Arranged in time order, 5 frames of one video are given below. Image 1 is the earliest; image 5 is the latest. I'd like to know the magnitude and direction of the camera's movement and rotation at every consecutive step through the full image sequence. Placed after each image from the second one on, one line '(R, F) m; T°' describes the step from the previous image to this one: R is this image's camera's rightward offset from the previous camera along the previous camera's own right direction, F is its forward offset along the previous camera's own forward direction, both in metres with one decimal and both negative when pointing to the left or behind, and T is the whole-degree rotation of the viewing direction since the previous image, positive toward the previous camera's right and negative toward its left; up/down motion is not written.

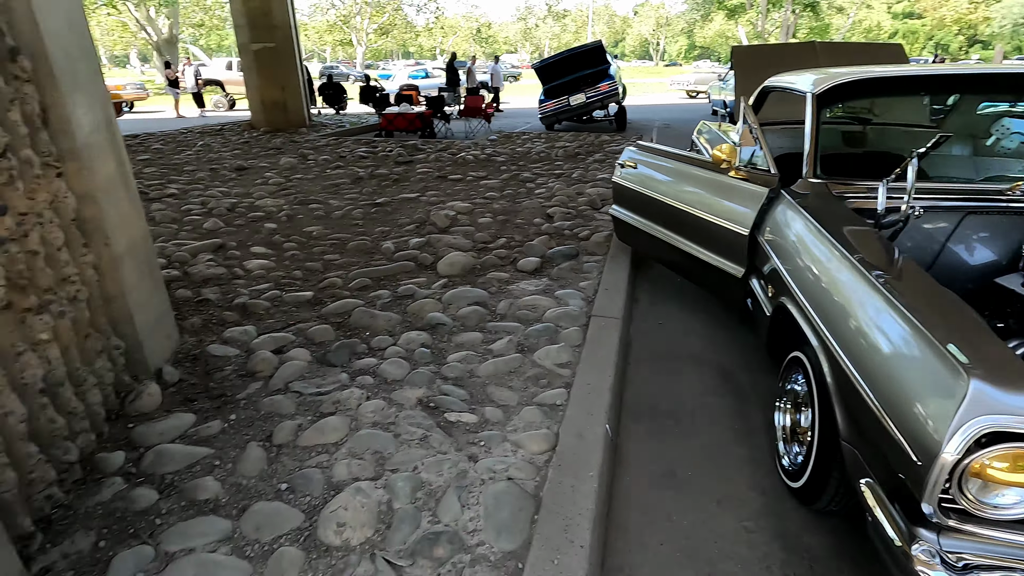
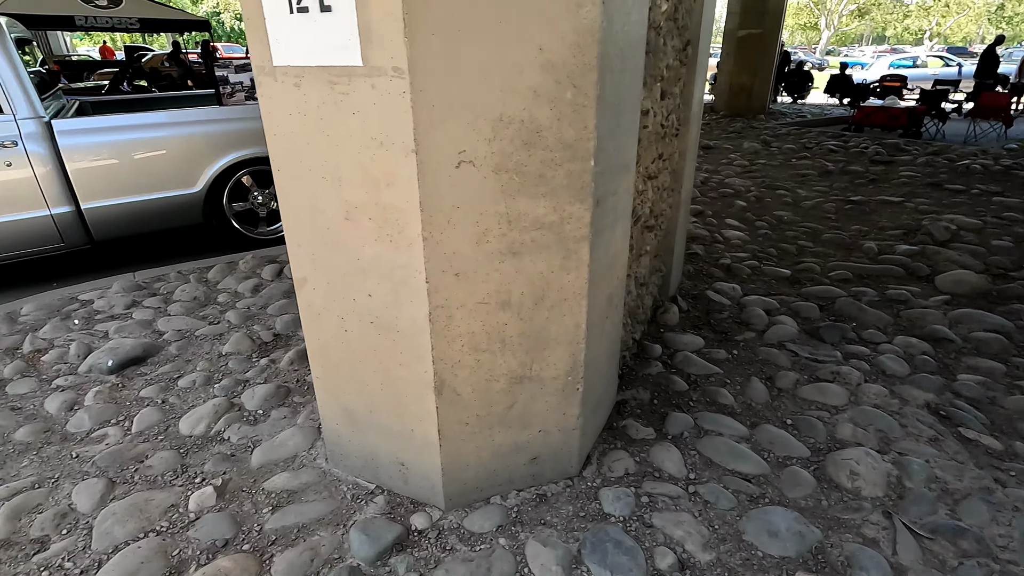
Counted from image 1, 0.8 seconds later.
(-0.5, -0.6) m; -38°
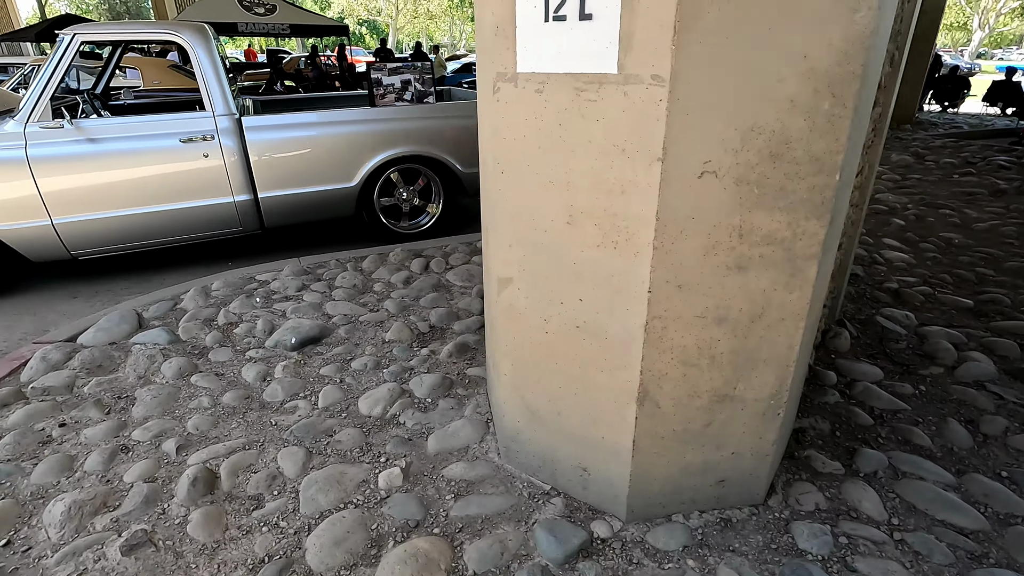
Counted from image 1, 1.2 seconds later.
(-0.4, 0.0) m; -9°
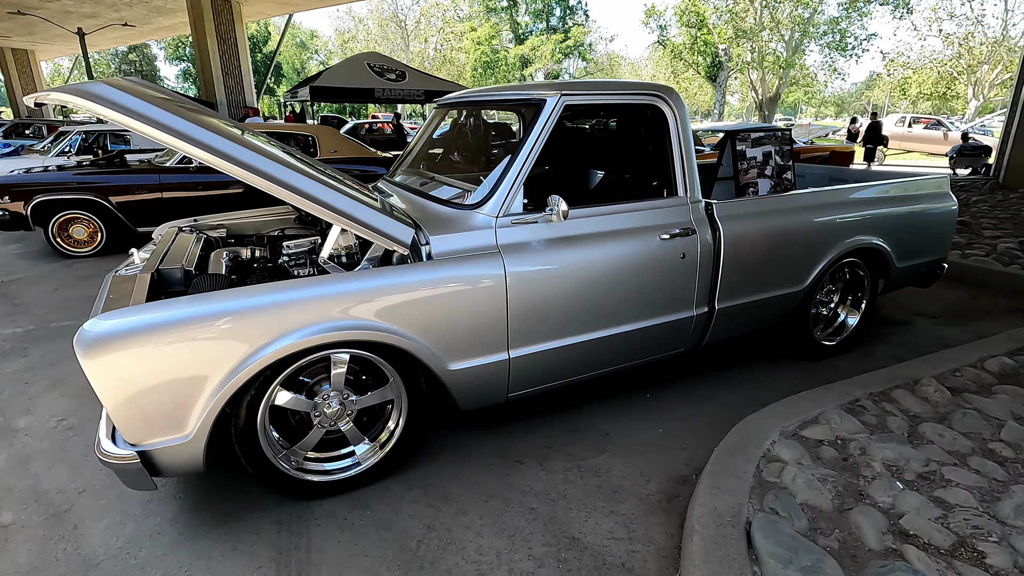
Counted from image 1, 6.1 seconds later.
(-3.4, +1.2) m; +1°
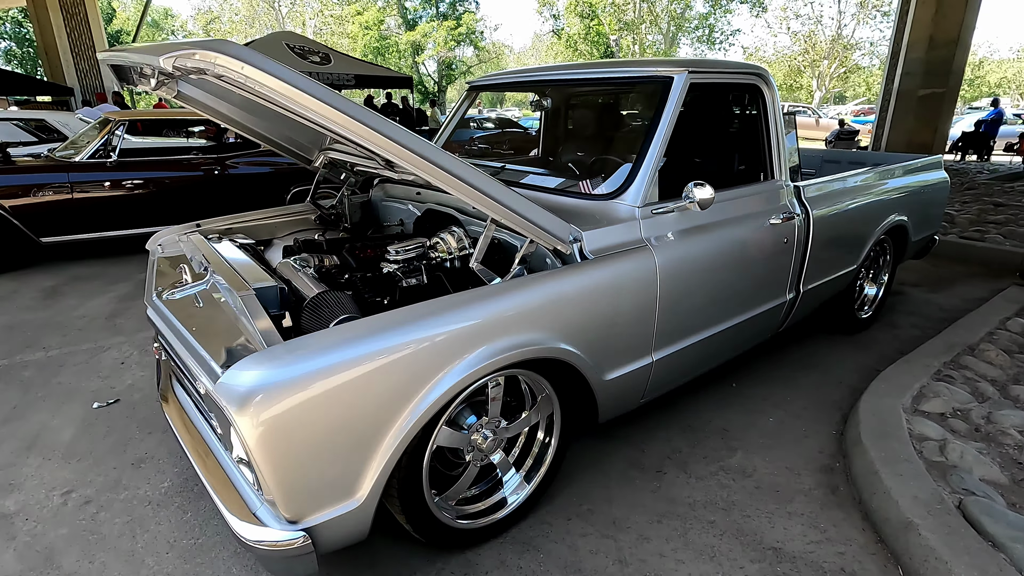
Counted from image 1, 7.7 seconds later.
(-1.1, +0.4) m; +11°
